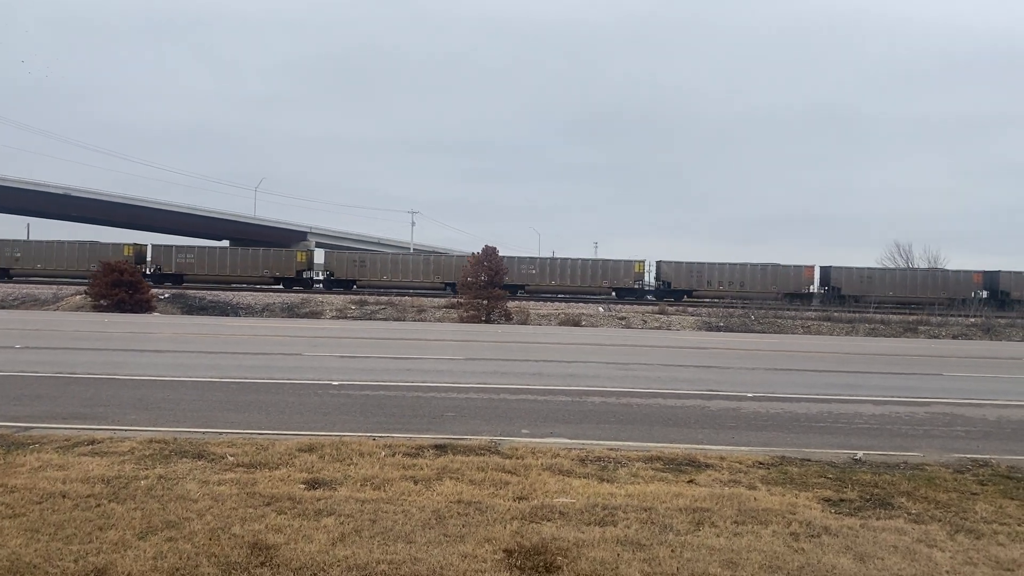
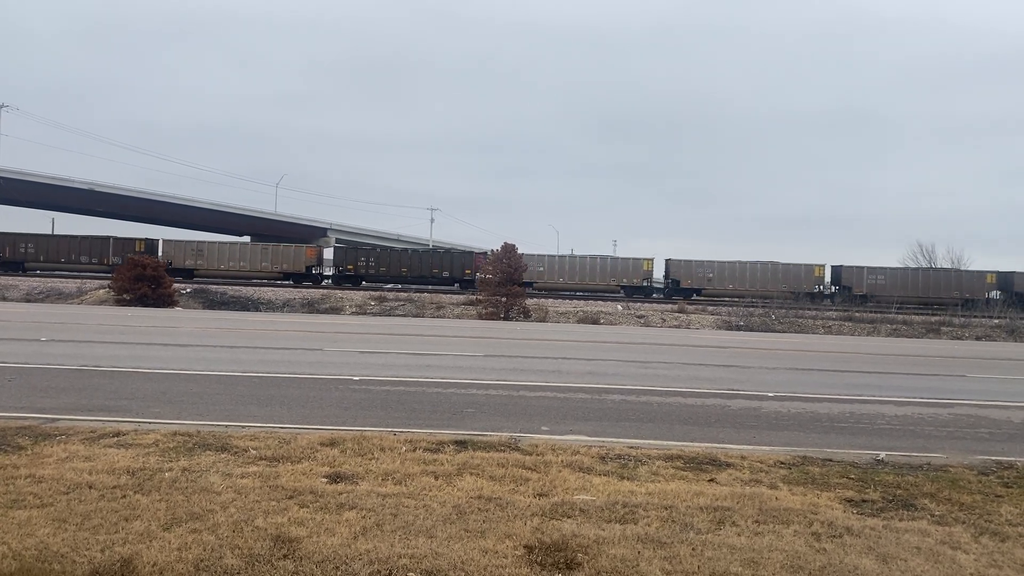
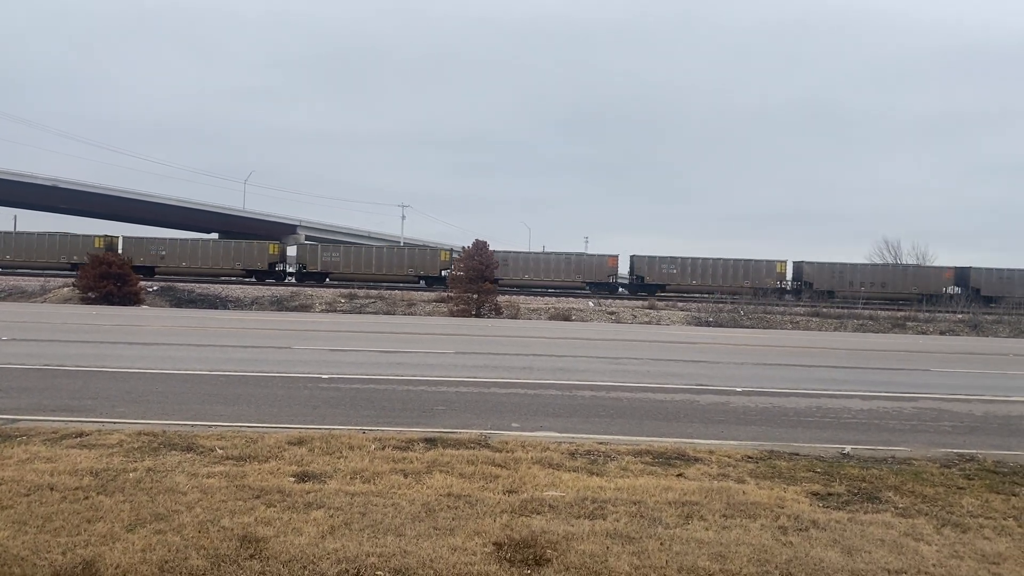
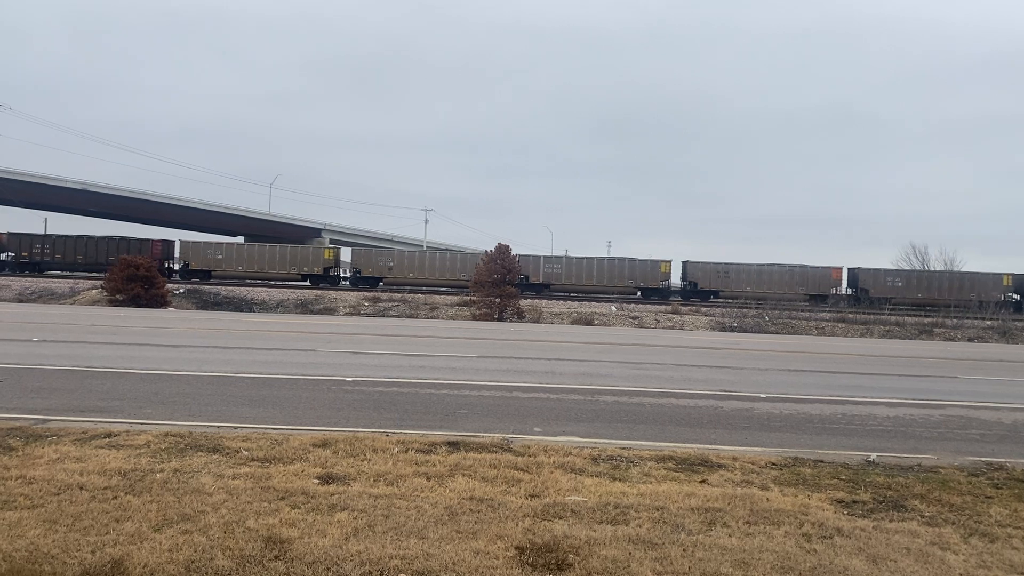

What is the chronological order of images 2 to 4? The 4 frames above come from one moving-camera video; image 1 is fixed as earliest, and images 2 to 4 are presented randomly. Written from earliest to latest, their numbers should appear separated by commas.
3, 4, 2
